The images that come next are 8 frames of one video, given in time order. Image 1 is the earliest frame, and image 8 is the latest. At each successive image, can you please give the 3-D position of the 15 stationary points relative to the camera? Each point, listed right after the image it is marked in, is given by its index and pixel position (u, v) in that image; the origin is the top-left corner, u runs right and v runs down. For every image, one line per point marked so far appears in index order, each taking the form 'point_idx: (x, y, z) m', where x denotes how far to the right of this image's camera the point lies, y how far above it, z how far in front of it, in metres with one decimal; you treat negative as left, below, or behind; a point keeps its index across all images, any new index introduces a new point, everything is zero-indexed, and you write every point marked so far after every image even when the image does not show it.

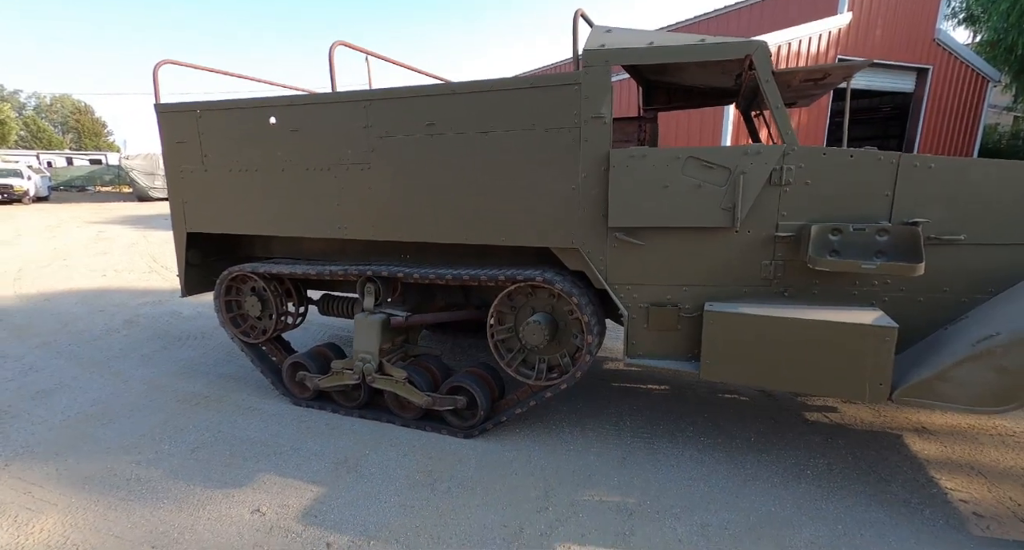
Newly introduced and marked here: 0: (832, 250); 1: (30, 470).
0: (+1.4, +0.1, +2.2) m
1: (-2.7, -1.1, +2.7) m
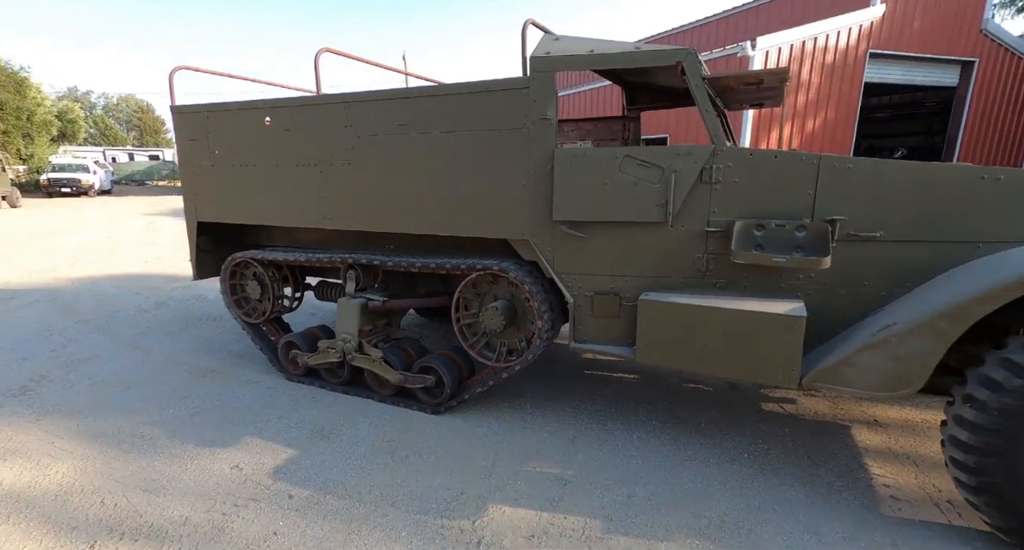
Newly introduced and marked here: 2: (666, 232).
0: (+1.2, +0.1, +2.3) m
1: (-3.0, -1.0, +3.2) m
2: (+0.8, +0.2, +2.5) m
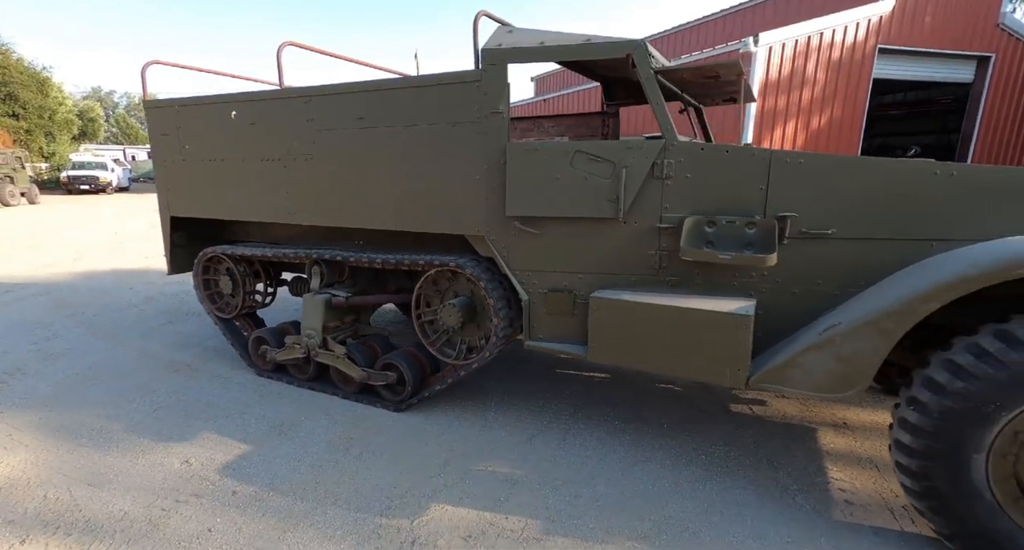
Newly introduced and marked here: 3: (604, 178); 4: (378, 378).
0: (+0.9, +0.2, +2.3) m
1: (-3.2, -0.9, +3.2) m
2: (+0.5, +0.2, +2.4) m
3: (+0.5, +0.5, +2.4) m
4: (-0.9, -0.7, +3.2) m
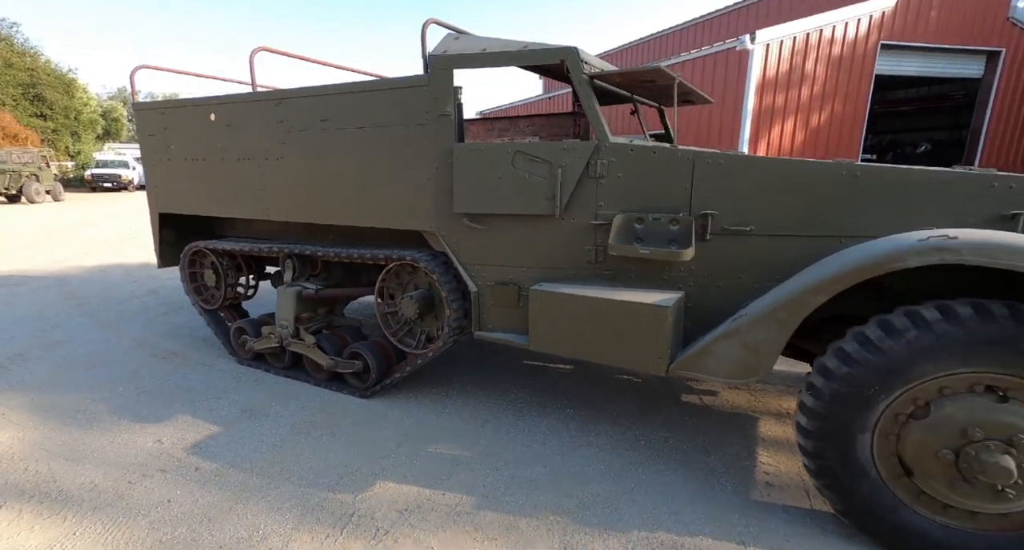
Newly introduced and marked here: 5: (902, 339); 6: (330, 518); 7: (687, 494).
0: (+0.6, +0.2, +2.4) m
1: (-3.5, -0.9, +3.4) m
2: (+0.2, +0.3, +2.6) m
3: (+0.2, +0.5, +2.5) m
4: (-1.2, -0.6, +3.4) m
5: (+1.4, -0.2, +1.8) m
6: (-0.8, -1.1, +2.2) m
7: (+0.8, -1.1, +2.4) m
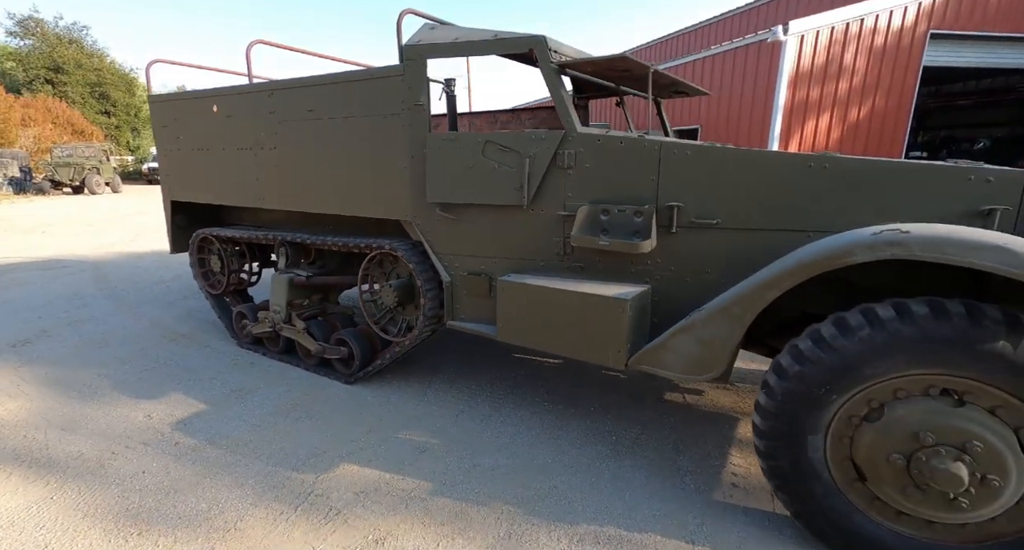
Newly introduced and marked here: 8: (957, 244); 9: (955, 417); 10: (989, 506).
0: (+0.4, +0.2, +2.4) m
1: (-3.6, -0.7, +3.7) m
2: (+0.1, +0.3, +2.6) m
3: (0.0, +0.6, +2.5) m
4: (-1.3, -0.5, +3.5) m
5: (+1.2, -0.2, +1.7) m
6: (-1.0, -1.0, +2.2) m
7: (+0.6, -1.0, +2.3) m
8: (+1.4, +0.1, +1.5) m
9: (+1.5, -0.5, +1.6) m
10: (+1.5, -0.7, +1.6) m
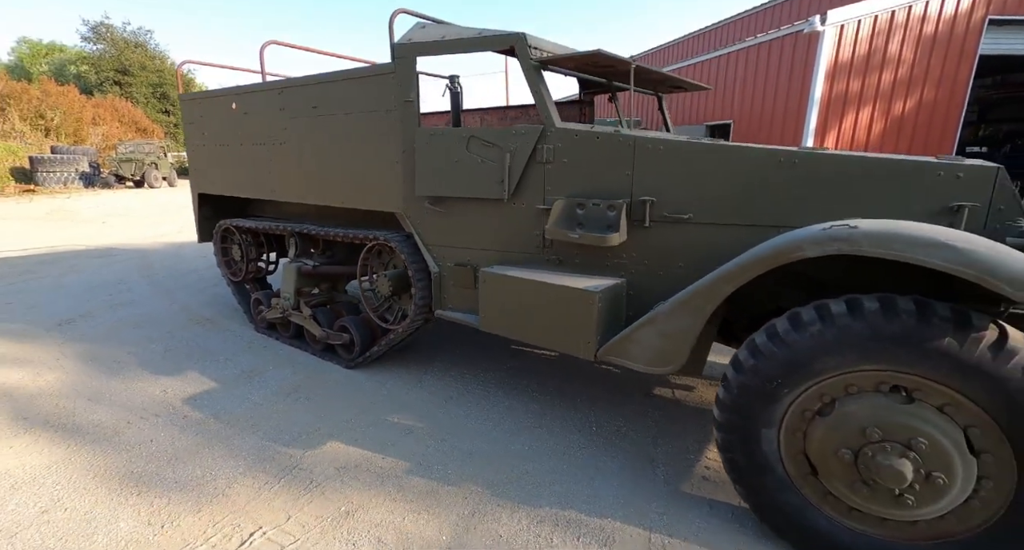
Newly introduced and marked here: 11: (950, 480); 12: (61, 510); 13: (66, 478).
0: (+0.3, +0.3, +2.4) m
1: (-3.7, -0.6, +4.0) m
2: (0.0, +0.4, +2.6) m
3: (-0.1, +0.6, +2.6) m
4: (-1.3, -0.5, +3.7) m
5: (+1.0, -0.2, +1.7) m
6: (-1.2, -1.0, +2.4) m
7: (+0.5, -1.0, +2.4) m
8: (+1.2, +0.1, +1.5) m
9: (+1.3, -0.4, +1.6) m
10: (+1.4, -0.7, +1.6) m
11: (+1.4, -0.6, +1.5) m
12: (-1.9, -1.0, +2.1) m
13: (-2.1, -1.0, +2.3) m
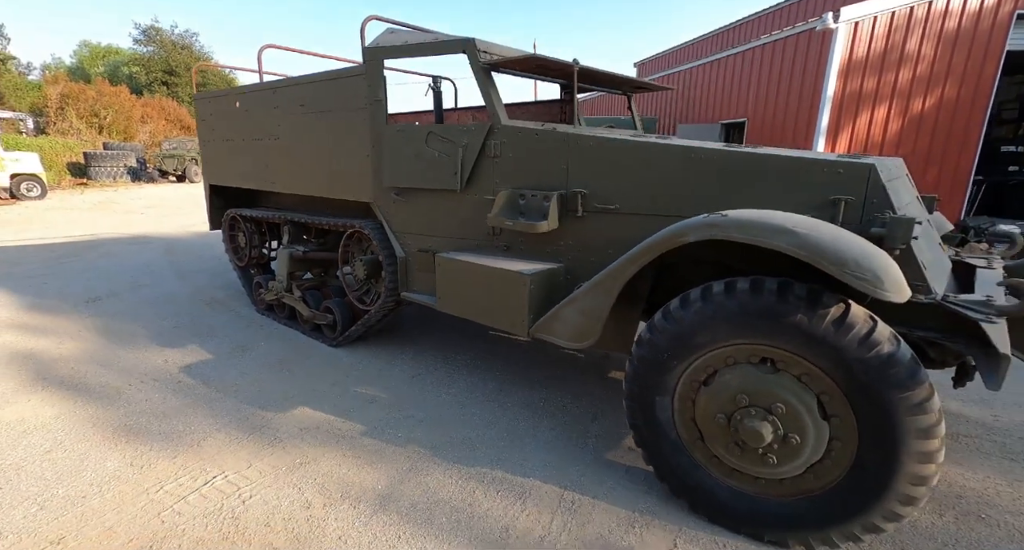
0: (0.0, +0.3, +2.7) m
1: (-3.9, -0.5, +4.4) m
2: (-0.3, +0.4, +2.9) m
3: (-0.4, +0.7, +2.8) m
4: (-1.6, -0.3, +4.0) m
5: (+0.7, -0.1, +1.9) m
6: (-1.5, -0.8, +2.7) m
7: (+0.2, -0.9, +2.6) m
8: (+0.8, +0.2, +1.7) m
9: (+0.9, -0.4, +1.8) m
10: (+1.0, -0.7, +1.7) m
11: (+1.0, -0.6, +1.7) m
12: (-2.2, -0.9, +2.4) m
13: (-2.4, -0.8, +2.6) m
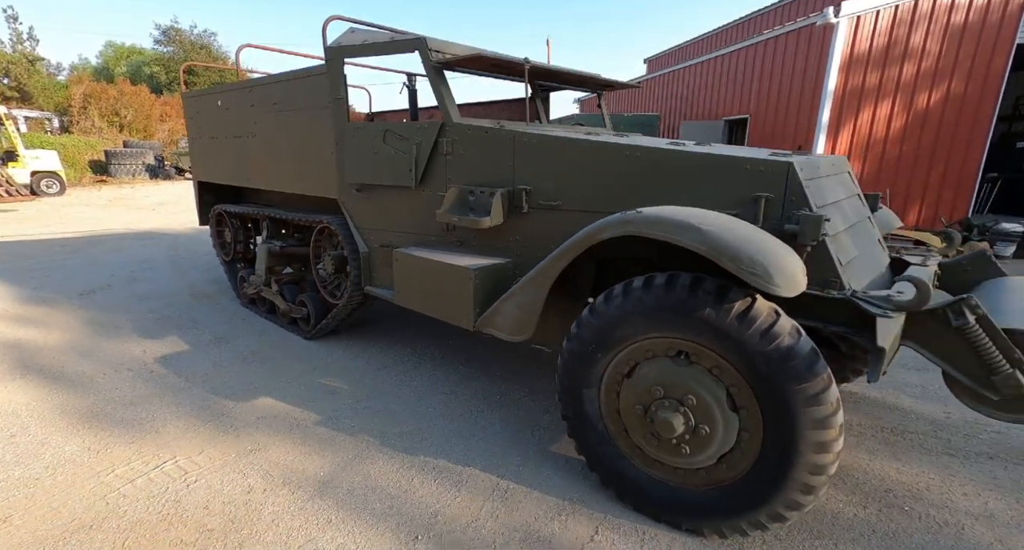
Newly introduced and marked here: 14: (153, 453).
0: (-0.2, +0.4, +2.7) m
1: (-4.1, -0.4, +4.6) m
2: (-0.6, +0.5, +2.9) m
3: (-0.6, +0.7, +2.9) m
4: (-1.8, -0.3, +4.1) m
5: (+0.4, -0.1, +1.9) m
6: (-1.8, -0.8, +2.8) m
7: (-0.1, -0.9, +2.6) m
8: (+0.5, +0.2, +1.7) m
9: (+0.6, -0.4, +1.8) m
10: (+0.7, -0.7, +1.8) m
11: (+0.7, -0.6, +1.7) m
12: (-2.5, -0.8, +2.5) m
13: (-2.7, -0.8, +2.8) m
14: (-1.8, -0.9, +2.4) m
